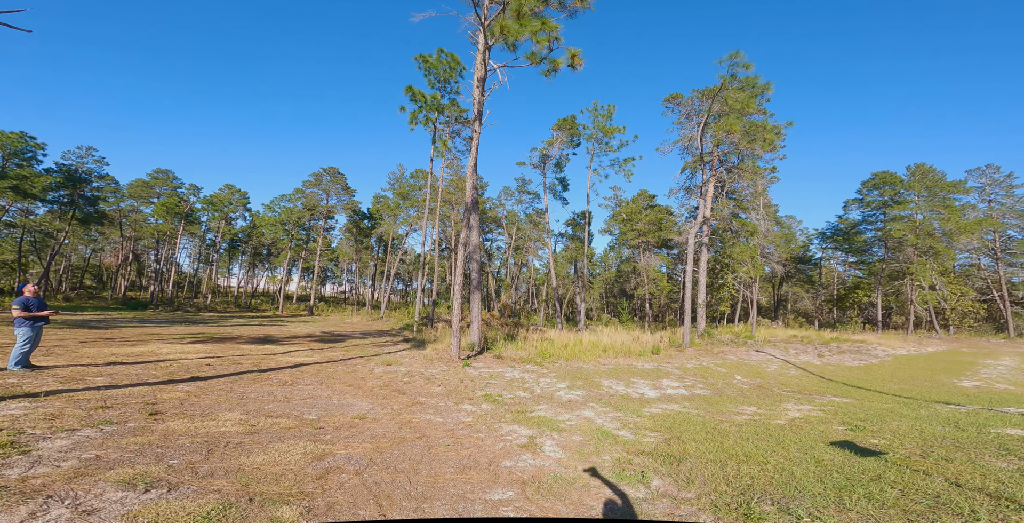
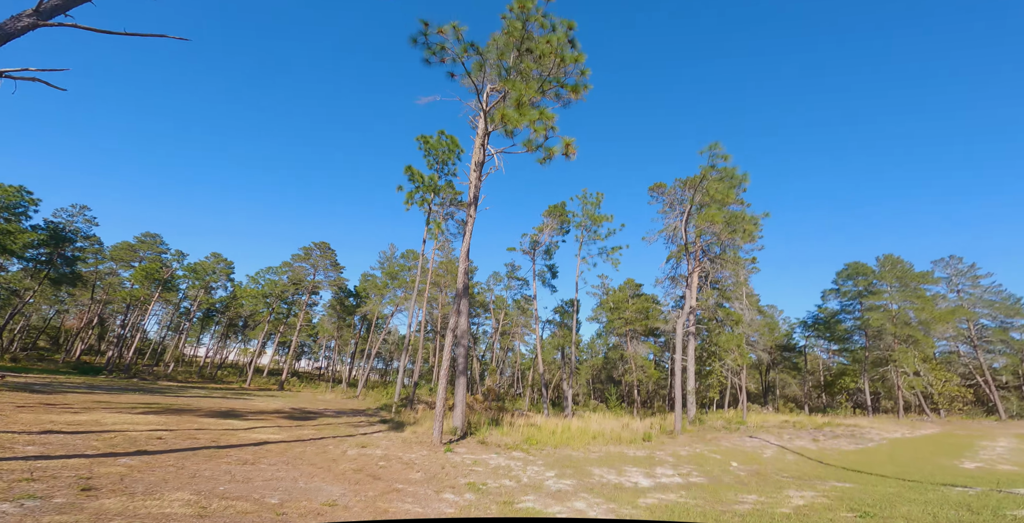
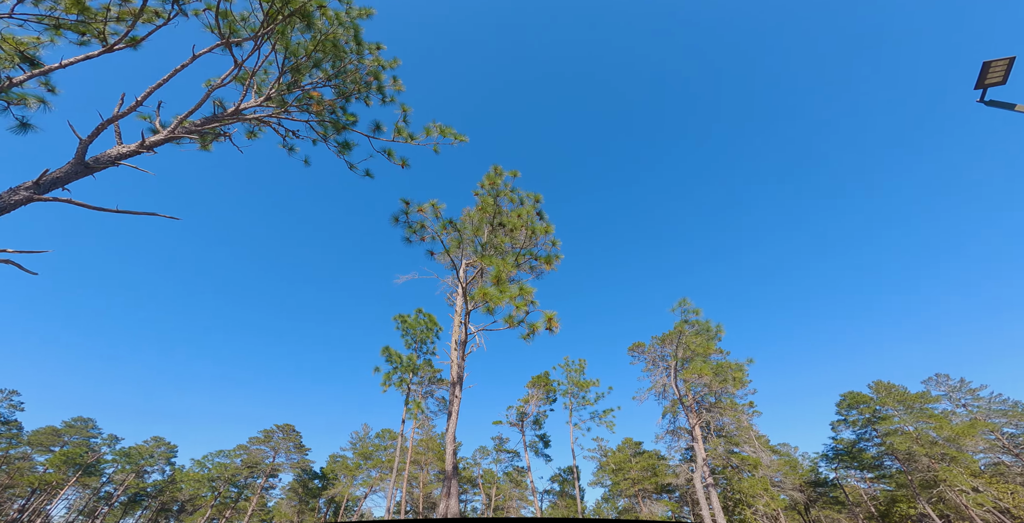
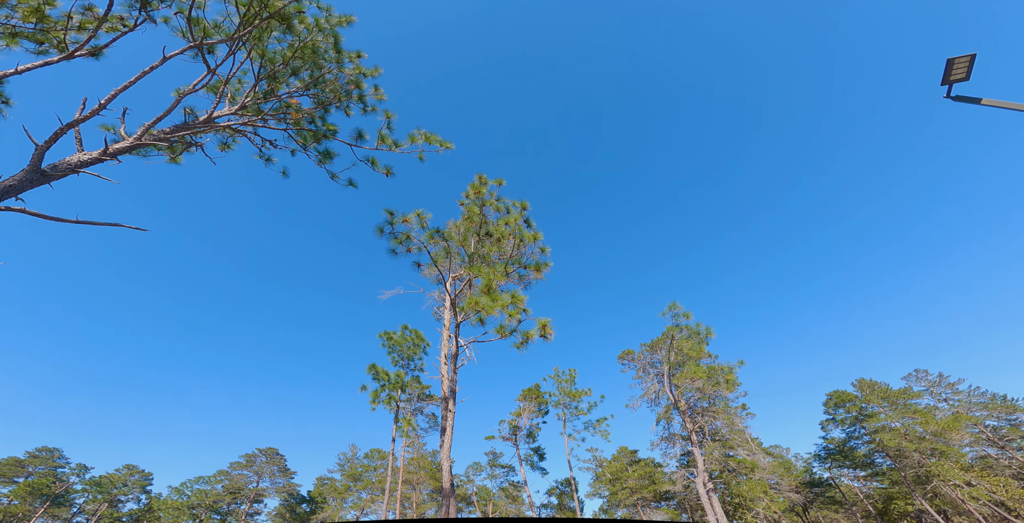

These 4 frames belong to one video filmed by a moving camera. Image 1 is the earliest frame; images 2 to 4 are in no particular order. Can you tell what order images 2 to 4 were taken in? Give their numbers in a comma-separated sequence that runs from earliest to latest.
2, 3, 4
